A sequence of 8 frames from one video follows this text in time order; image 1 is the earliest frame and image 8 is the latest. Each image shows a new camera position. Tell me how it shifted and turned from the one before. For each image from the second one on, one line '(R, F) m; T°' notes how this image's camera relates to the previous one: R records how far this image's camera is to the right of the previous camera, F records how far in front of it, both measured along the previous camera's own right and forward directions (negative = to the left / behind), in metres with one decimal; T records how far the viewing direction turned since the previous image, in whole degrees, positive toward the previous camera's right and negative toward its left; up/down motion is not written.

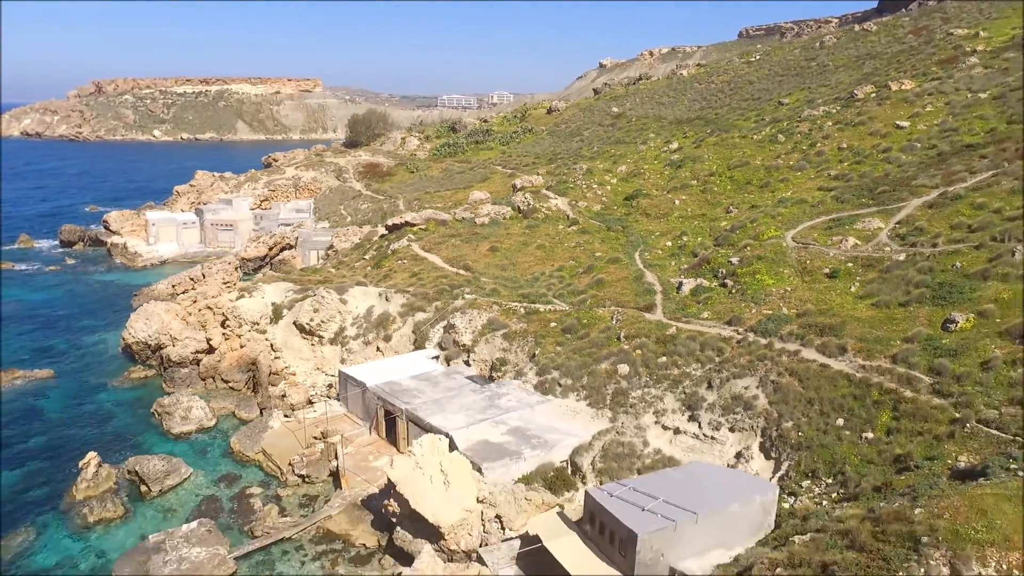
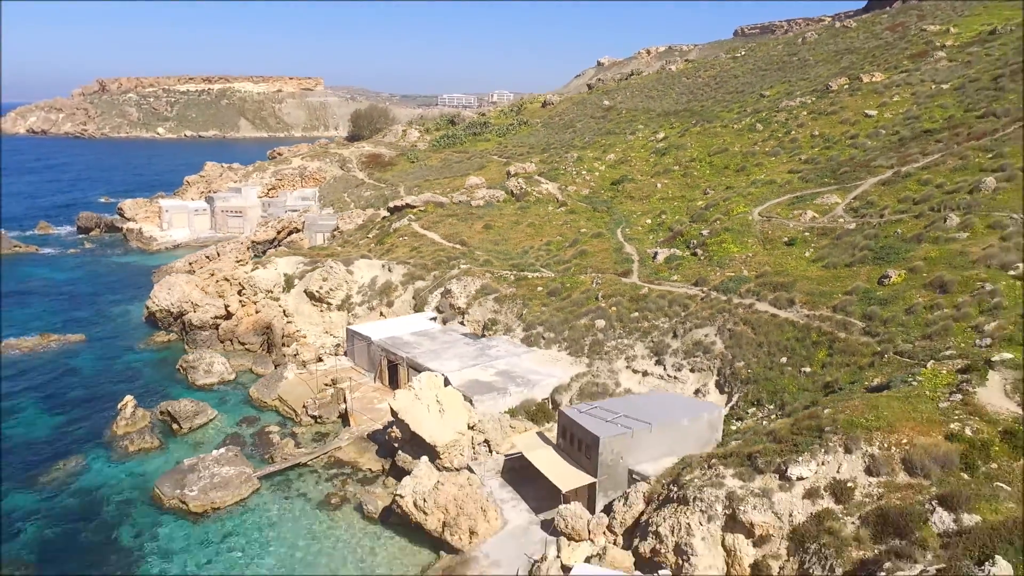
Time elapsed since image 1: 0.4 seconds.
(+0.4, -2.8) m; 0°
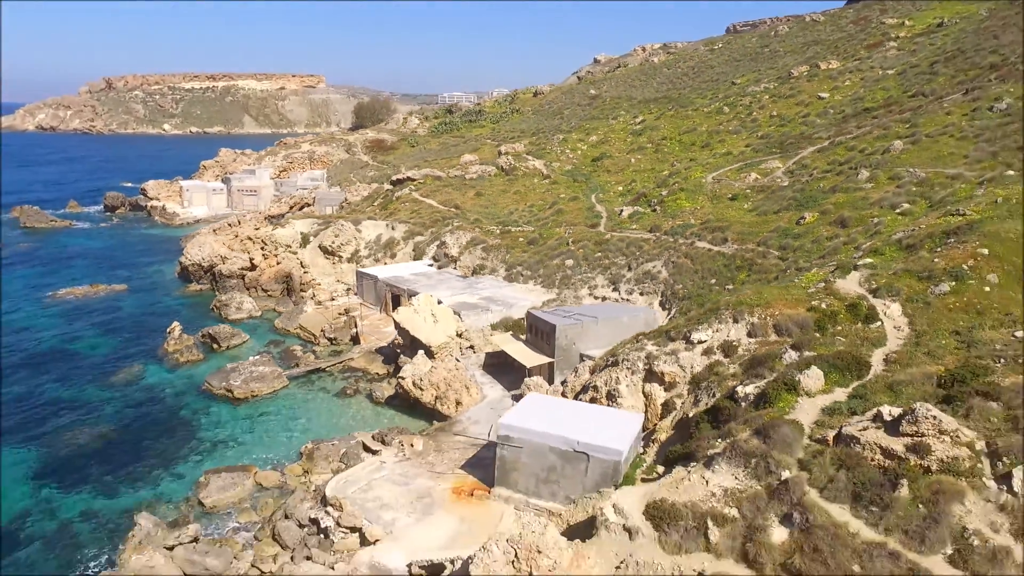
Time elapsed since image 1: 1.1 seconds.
(+0.8, -4.9) m; 0°
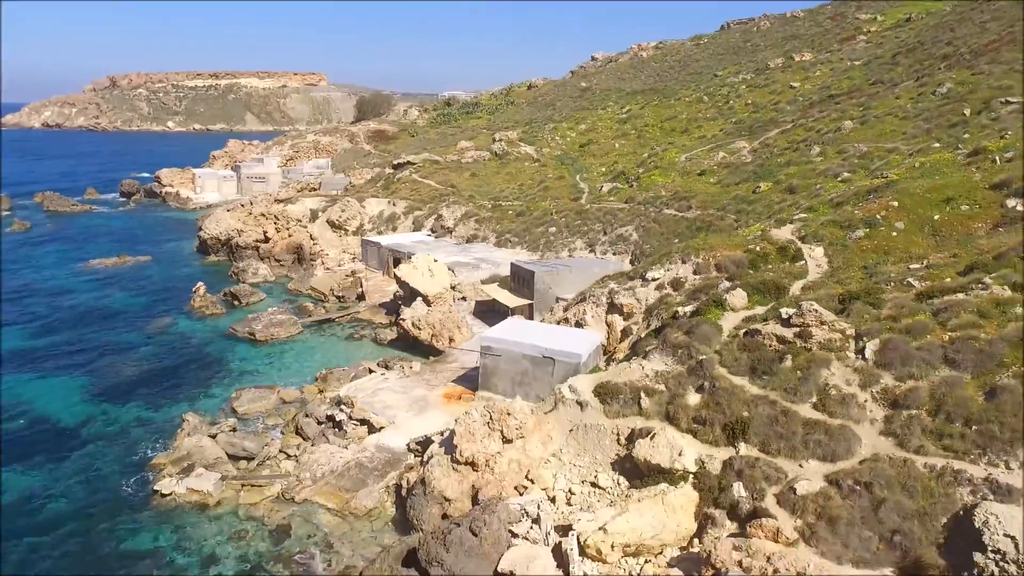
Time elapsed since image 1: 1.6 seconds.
(+0.6, -3.5) m; 0°
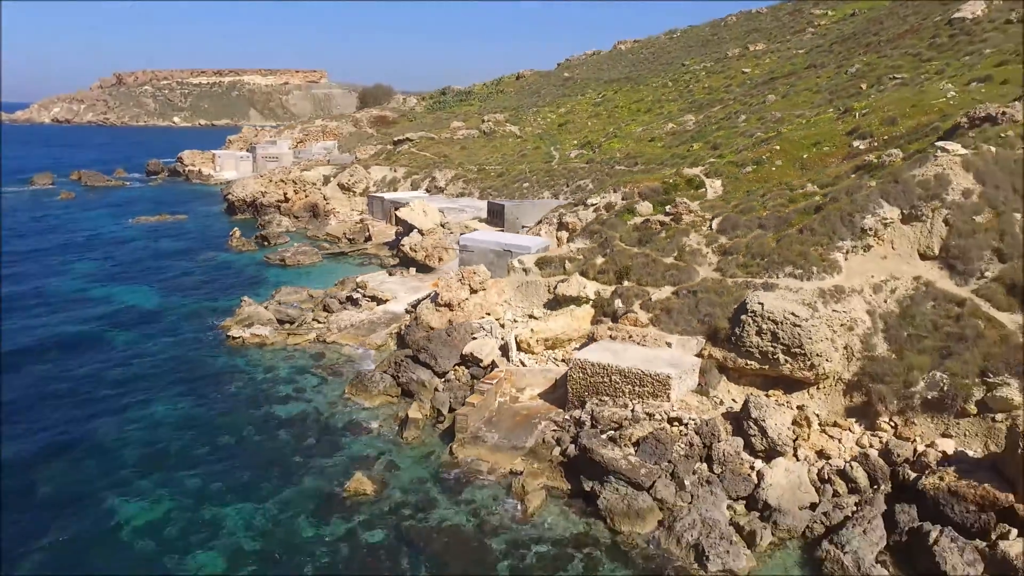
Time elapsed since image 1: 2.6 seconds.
(+1.1, -7.1) m; 0°
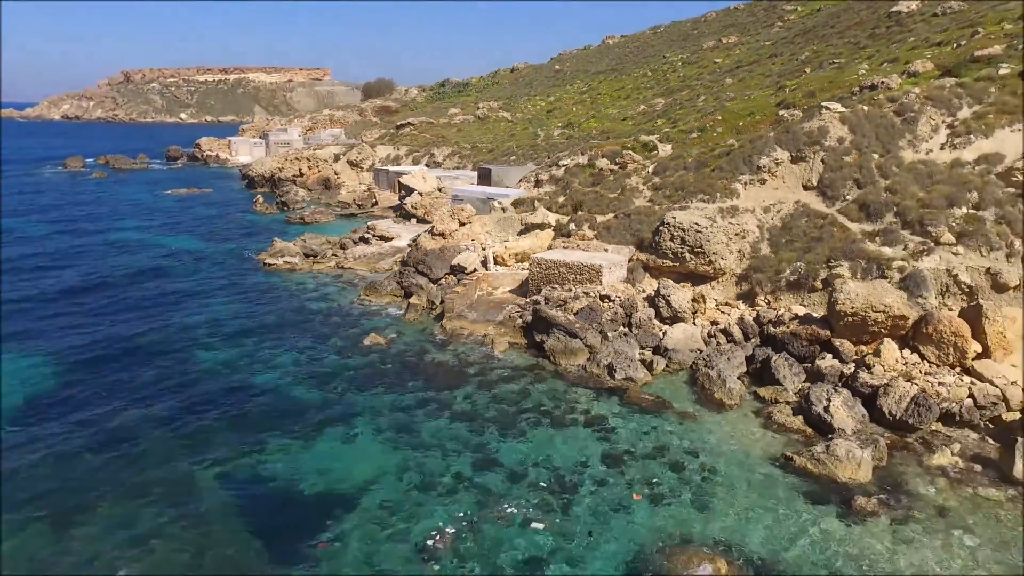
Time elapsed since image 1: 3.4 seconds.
(+0.9, -5.8) m; 0°
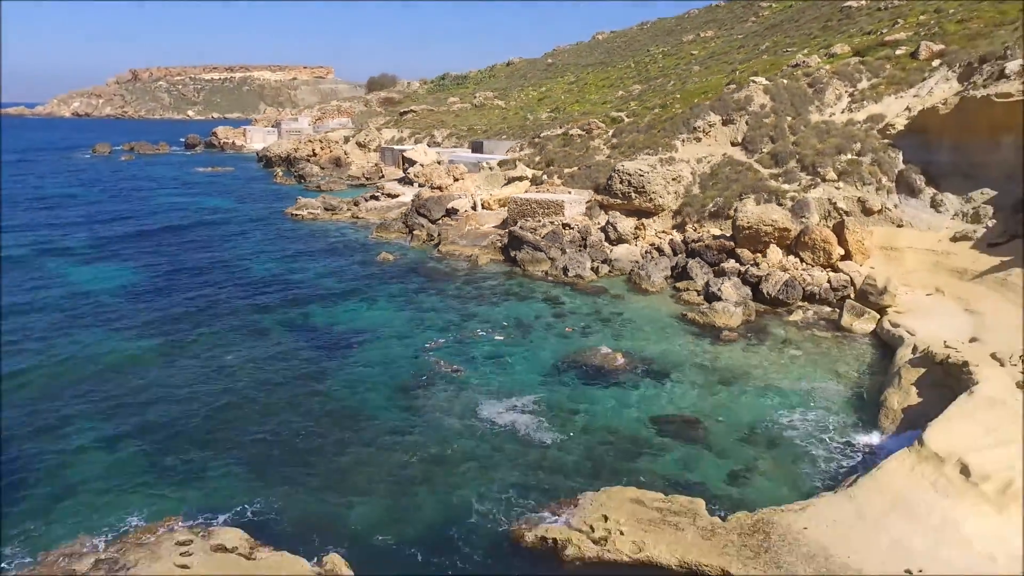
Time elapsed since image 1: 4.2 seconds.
(+0.8, -6.0) m; 0°
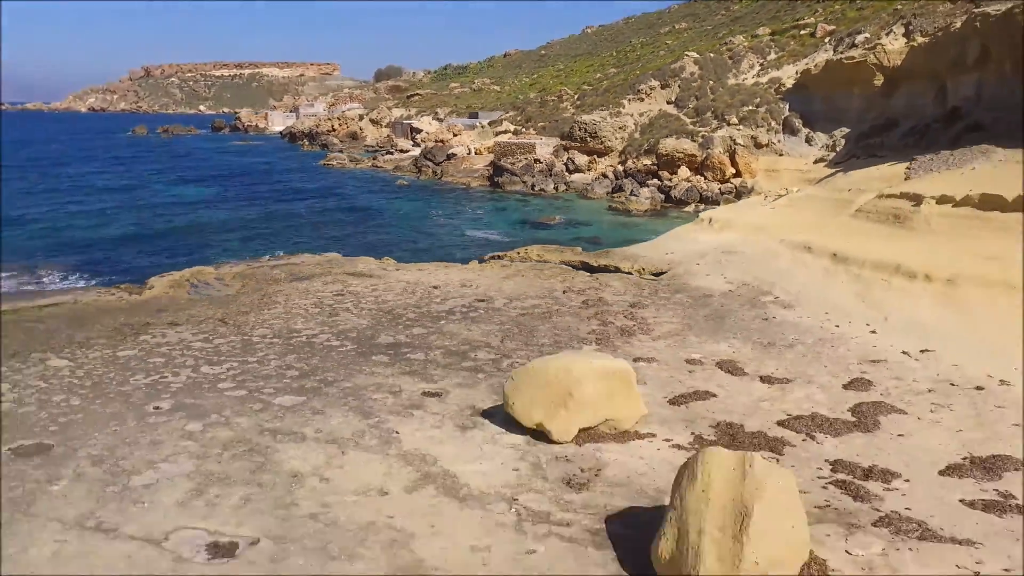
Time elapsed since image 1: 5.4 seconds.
(+1.0, -9.0) m; 0°
